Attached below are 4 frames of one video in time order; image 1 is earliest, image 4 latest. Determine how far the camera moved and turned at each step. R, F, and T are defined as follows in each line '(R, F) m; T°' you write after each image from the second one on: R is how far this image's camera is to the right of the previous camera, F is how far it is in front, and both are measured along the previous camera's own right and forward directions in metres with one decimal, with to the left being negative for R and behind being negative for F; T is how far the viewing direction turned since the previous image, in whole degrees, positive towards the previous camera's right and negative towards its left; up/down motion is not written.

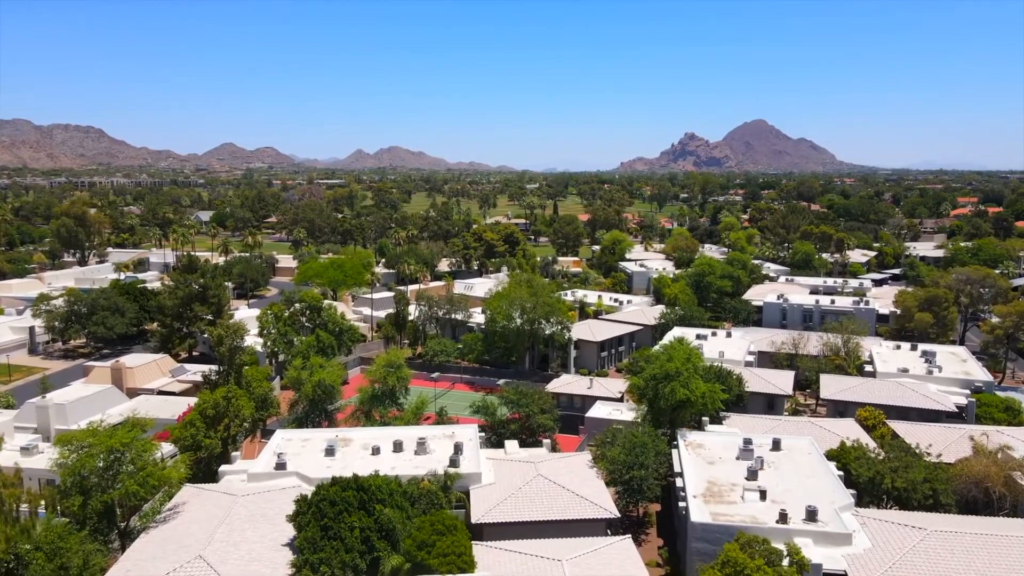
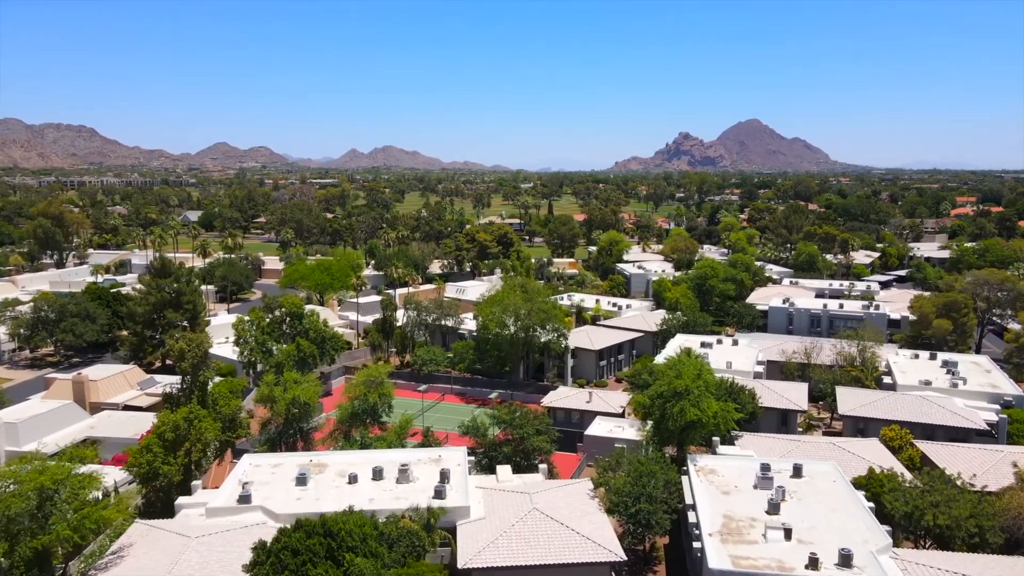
(+0.1, +3.3) m; 0°
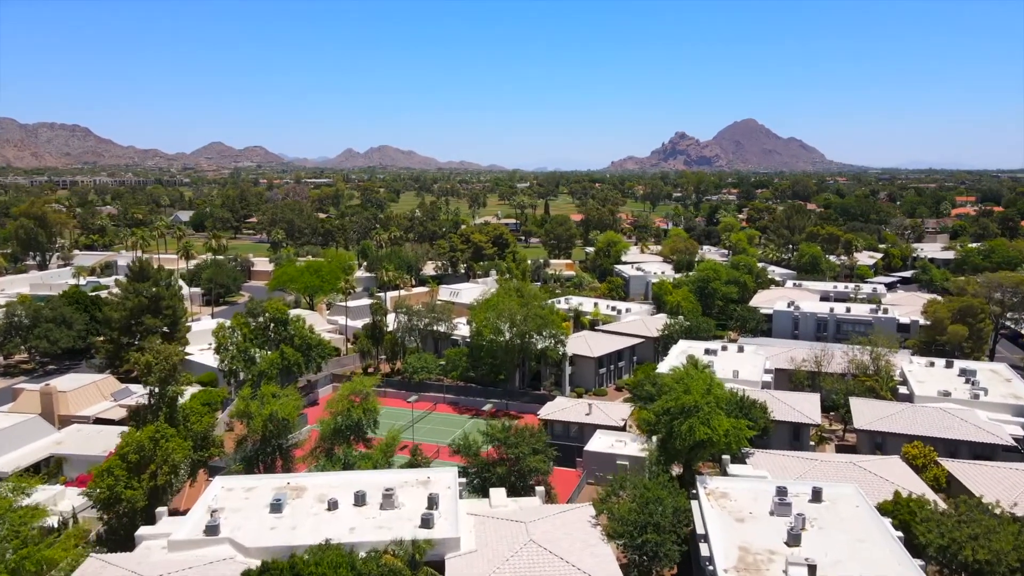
(+0.1, +2.5) m; 0°
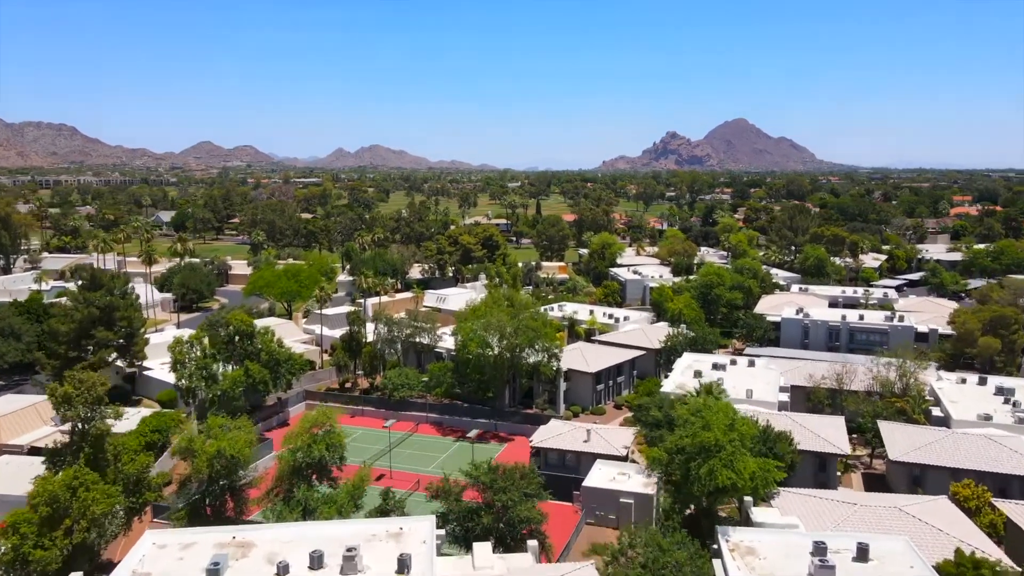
(+0.2, +4.6) m; +1°
